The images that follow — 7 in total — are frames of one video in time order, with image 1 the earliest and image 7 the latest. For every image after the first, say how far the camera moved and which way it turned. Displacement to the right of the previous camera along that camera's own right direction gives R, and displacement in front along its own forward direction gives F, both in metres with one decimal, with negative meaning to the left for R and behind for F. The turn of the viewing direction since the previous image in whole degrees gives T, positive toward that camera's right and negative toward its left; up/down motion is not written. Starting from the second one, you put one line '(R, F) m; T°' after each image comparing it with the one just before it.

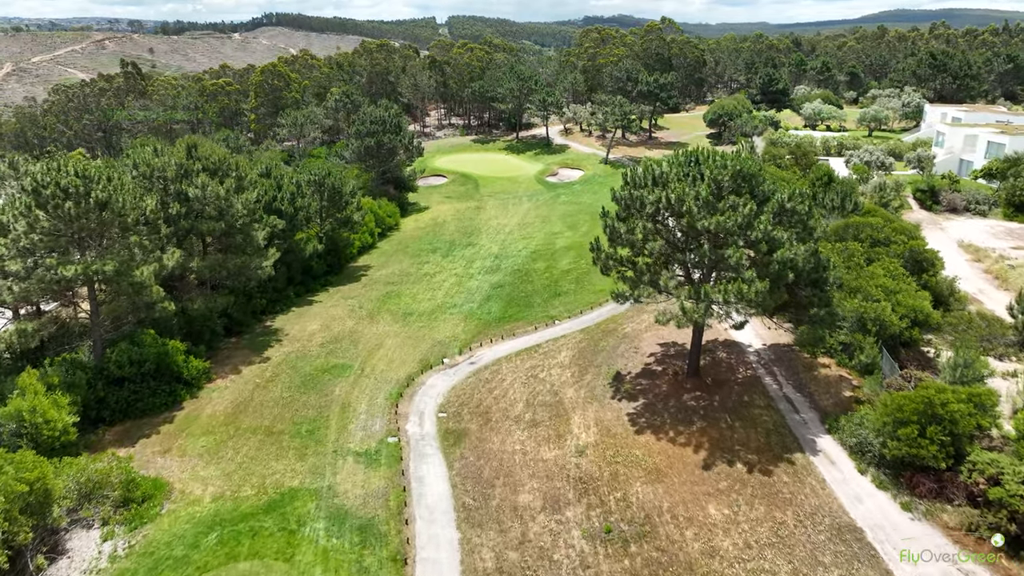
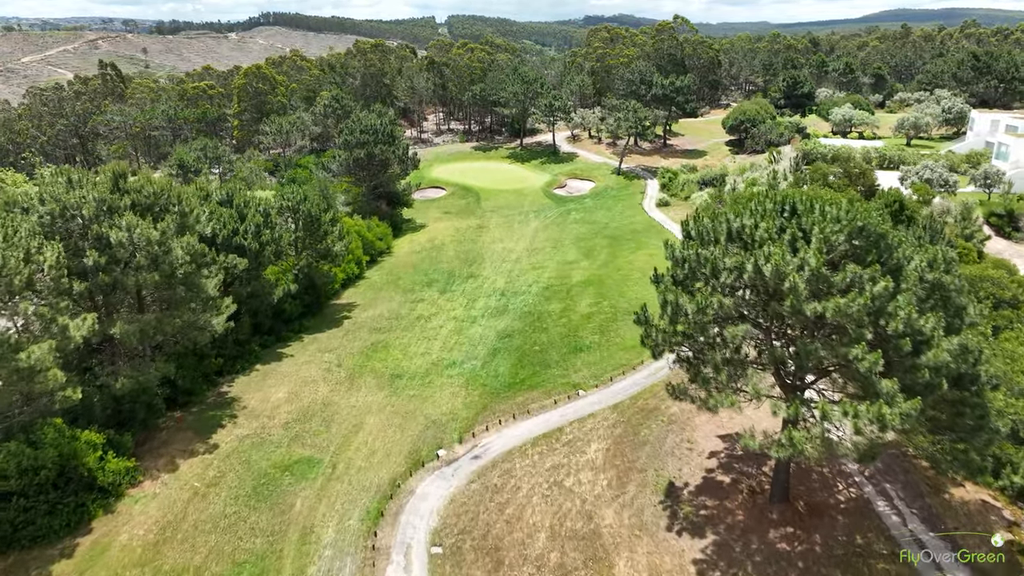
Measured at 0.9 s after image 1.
(-0.5, +7.1) m; 0°
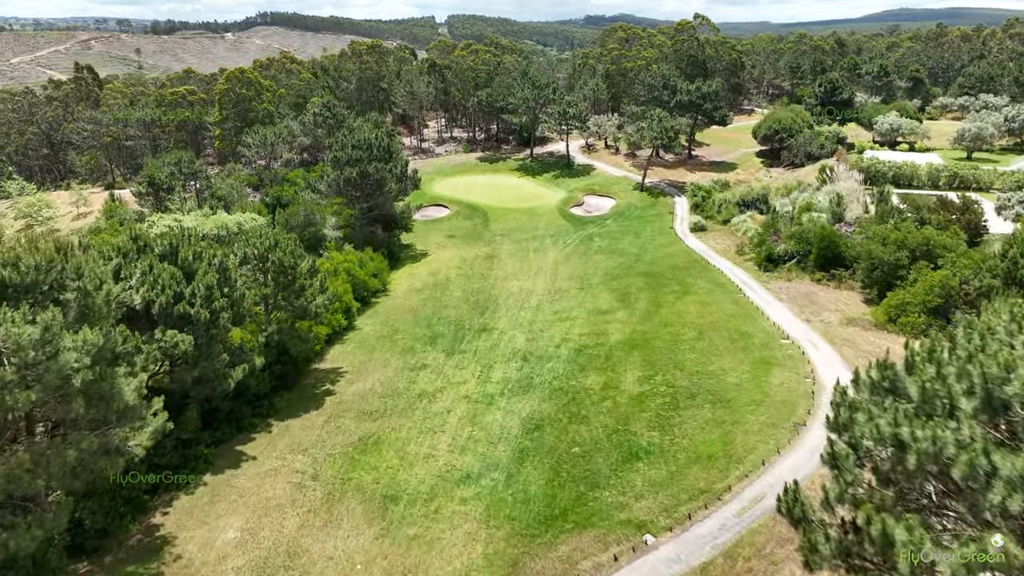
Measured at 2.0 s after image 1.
(-1.2, +8.3) m; 0°
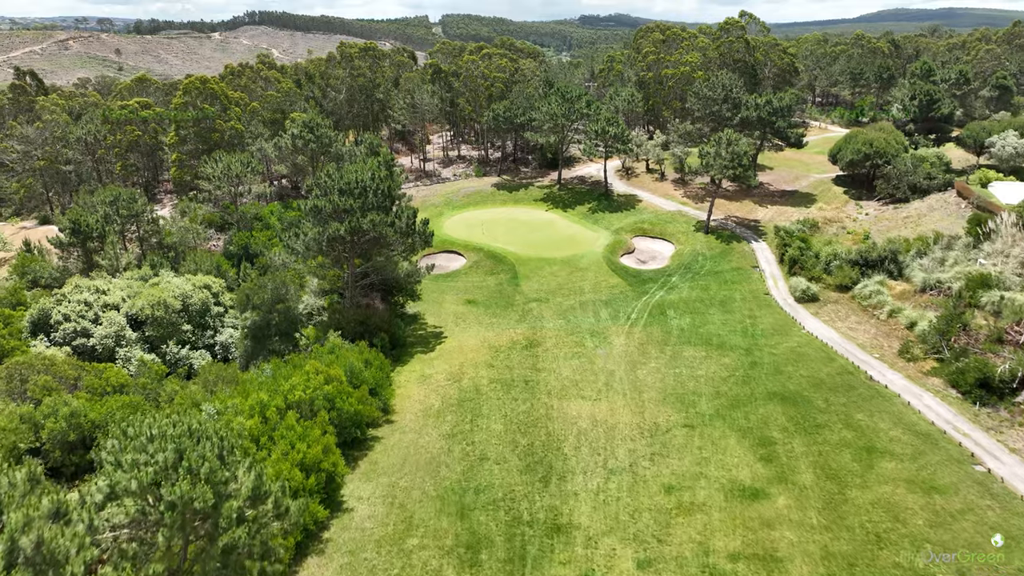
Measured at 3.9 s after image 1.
(-3.2, +15.4) m; +1°
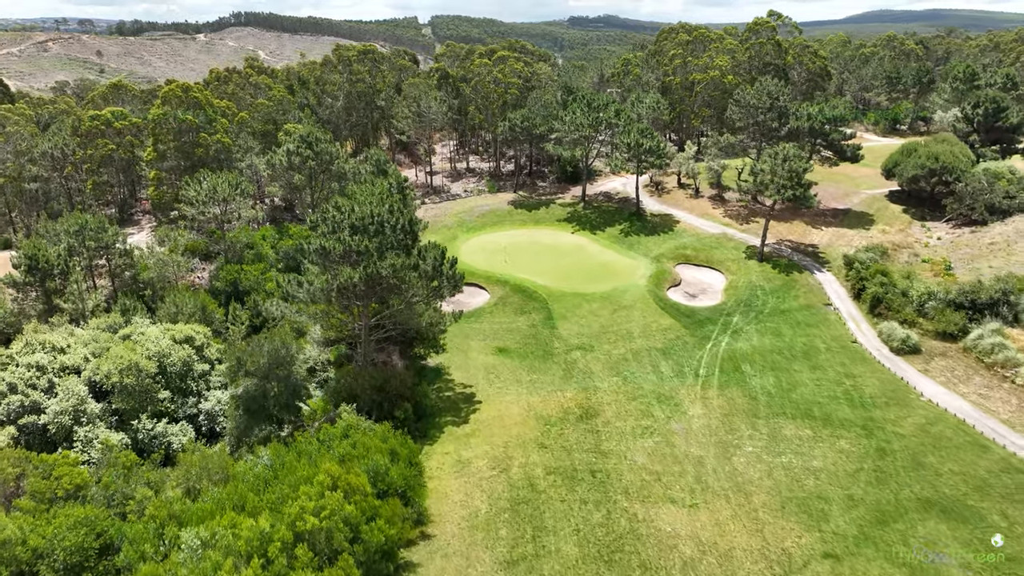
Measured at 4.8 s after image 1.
(-2.9, +7.3) m; +1°
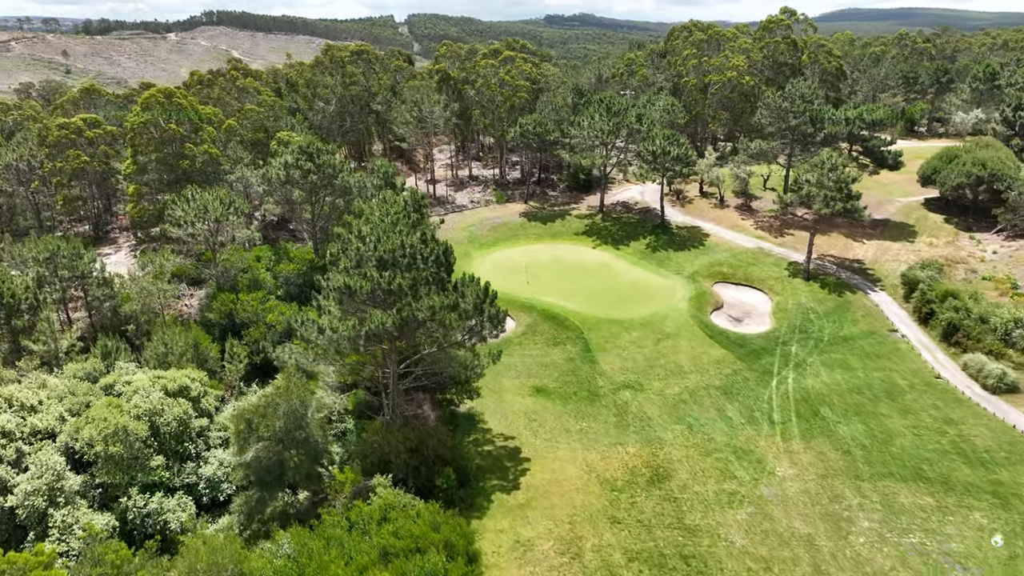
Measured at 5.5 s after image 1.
(-3.1, +4.9) m; +2°
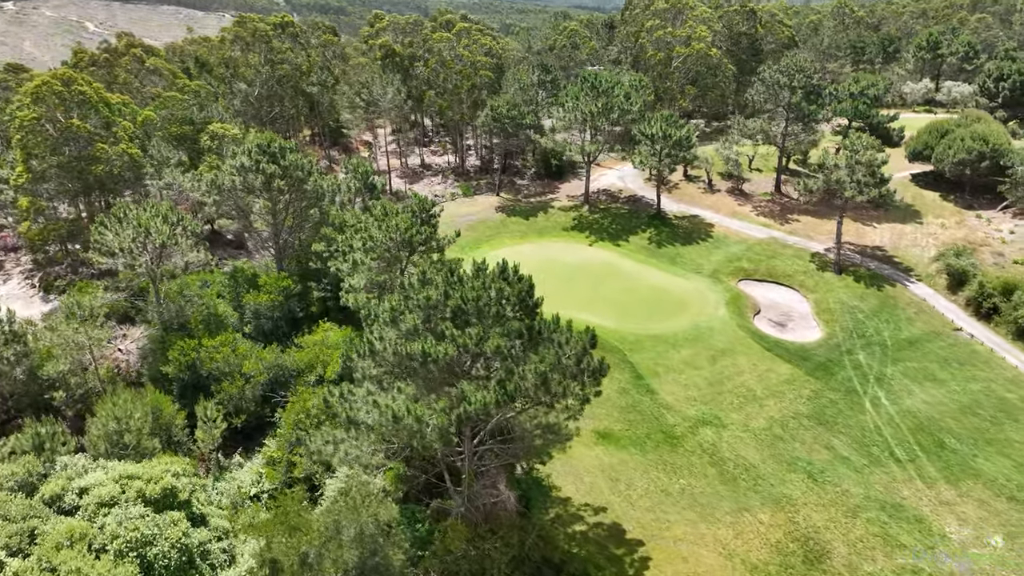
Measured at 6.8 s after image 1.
(-6.7, +7.4) m; +9°
